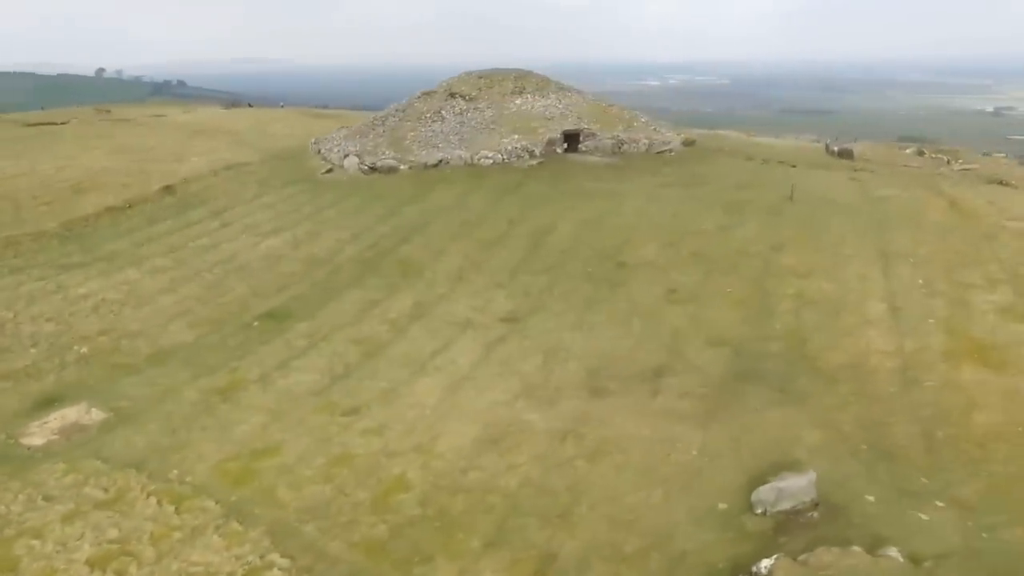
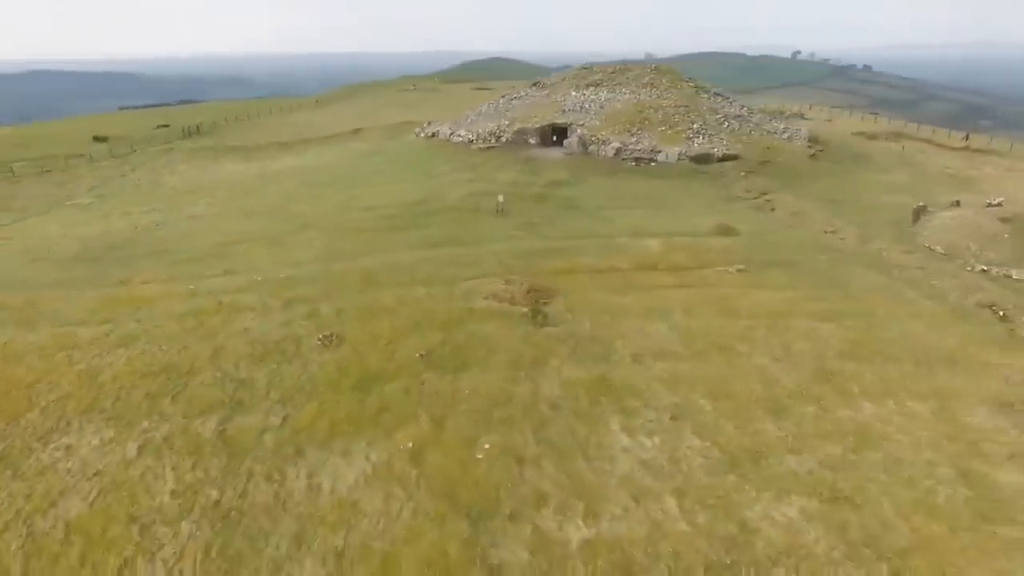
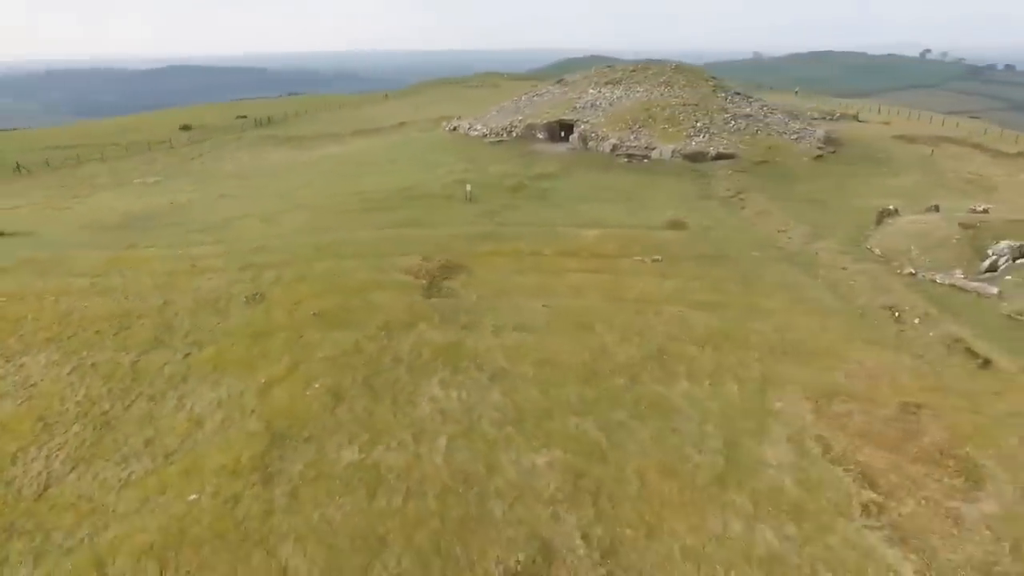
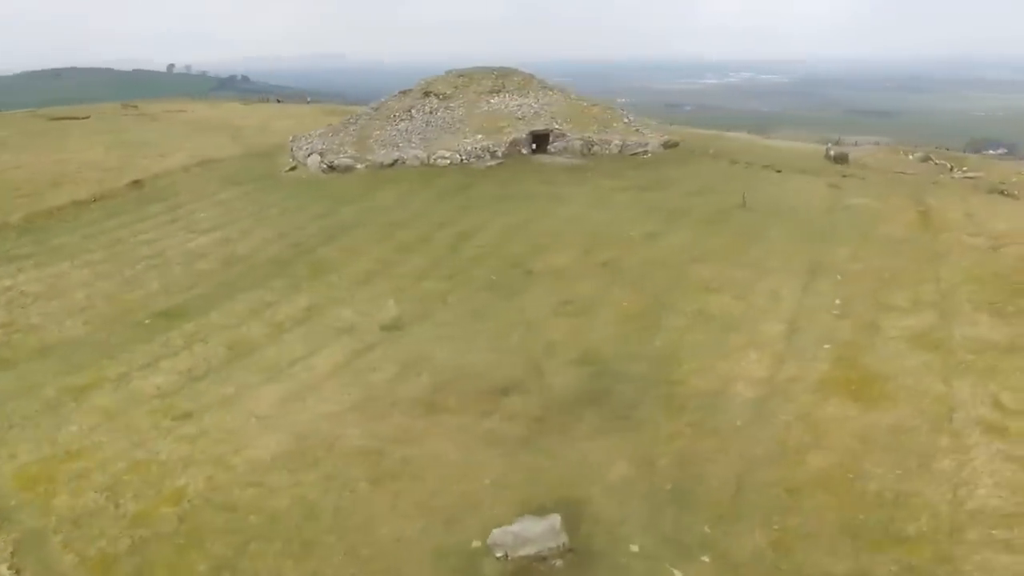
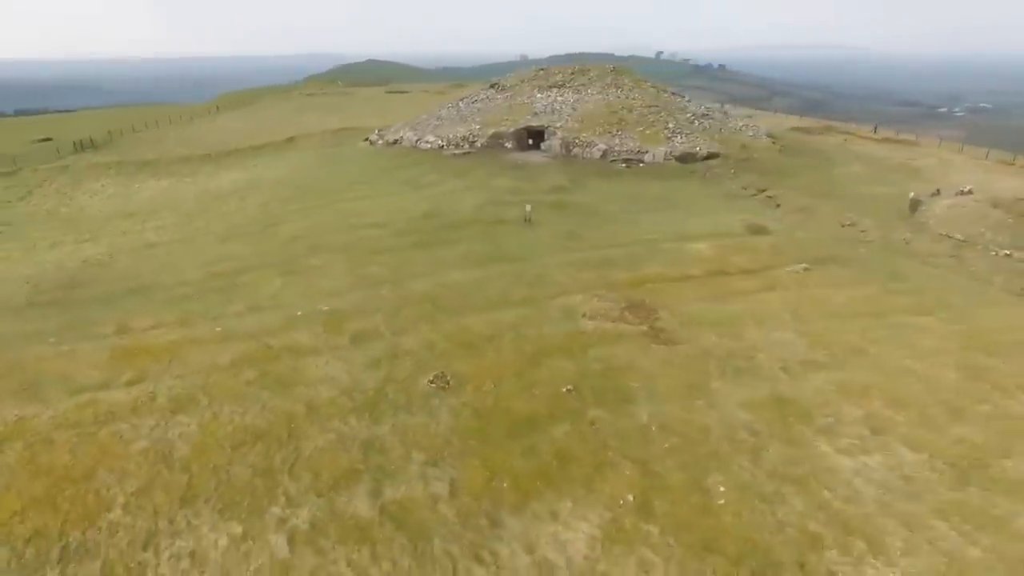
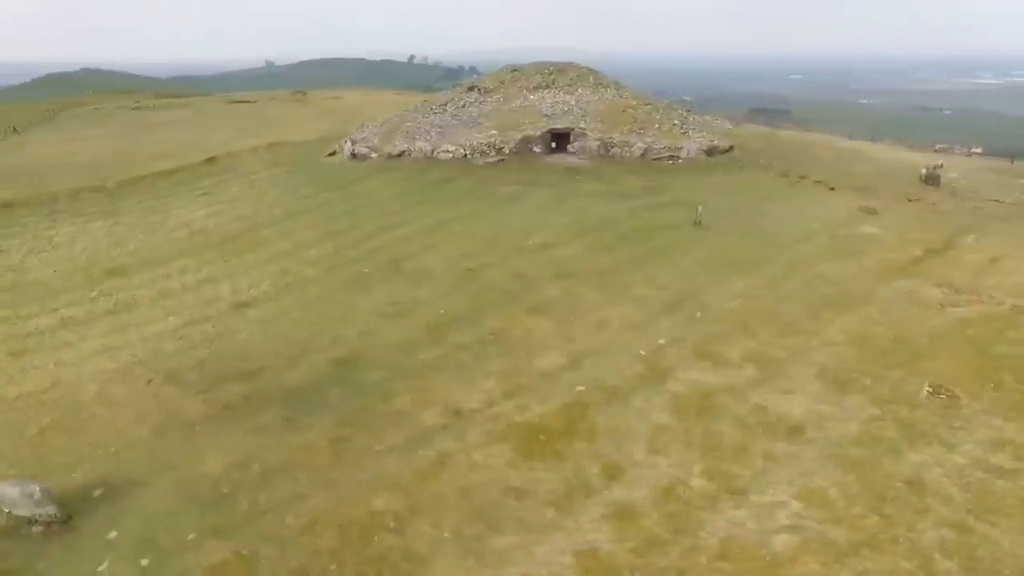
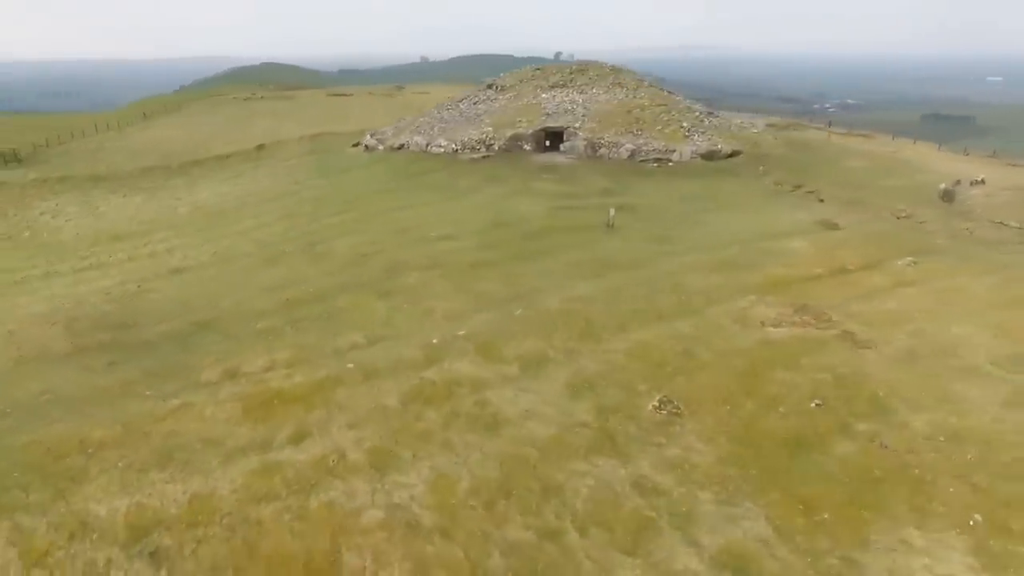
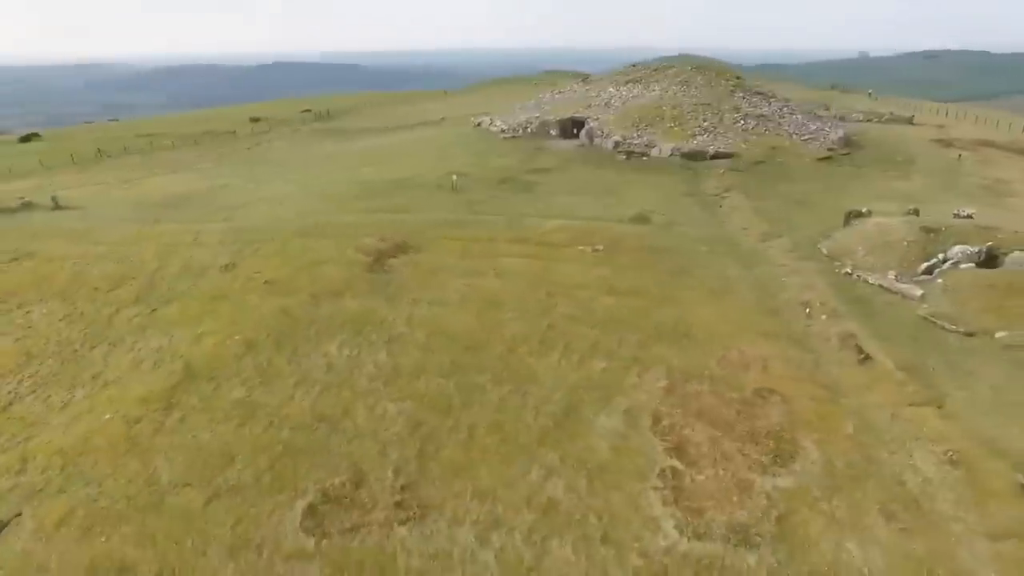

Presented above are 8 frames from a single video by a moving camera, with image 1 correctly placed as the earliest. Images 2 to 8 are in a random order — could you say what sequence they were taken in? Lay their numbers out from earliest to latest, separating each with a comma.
4, 6, 7, 5, 2, 3, 8
